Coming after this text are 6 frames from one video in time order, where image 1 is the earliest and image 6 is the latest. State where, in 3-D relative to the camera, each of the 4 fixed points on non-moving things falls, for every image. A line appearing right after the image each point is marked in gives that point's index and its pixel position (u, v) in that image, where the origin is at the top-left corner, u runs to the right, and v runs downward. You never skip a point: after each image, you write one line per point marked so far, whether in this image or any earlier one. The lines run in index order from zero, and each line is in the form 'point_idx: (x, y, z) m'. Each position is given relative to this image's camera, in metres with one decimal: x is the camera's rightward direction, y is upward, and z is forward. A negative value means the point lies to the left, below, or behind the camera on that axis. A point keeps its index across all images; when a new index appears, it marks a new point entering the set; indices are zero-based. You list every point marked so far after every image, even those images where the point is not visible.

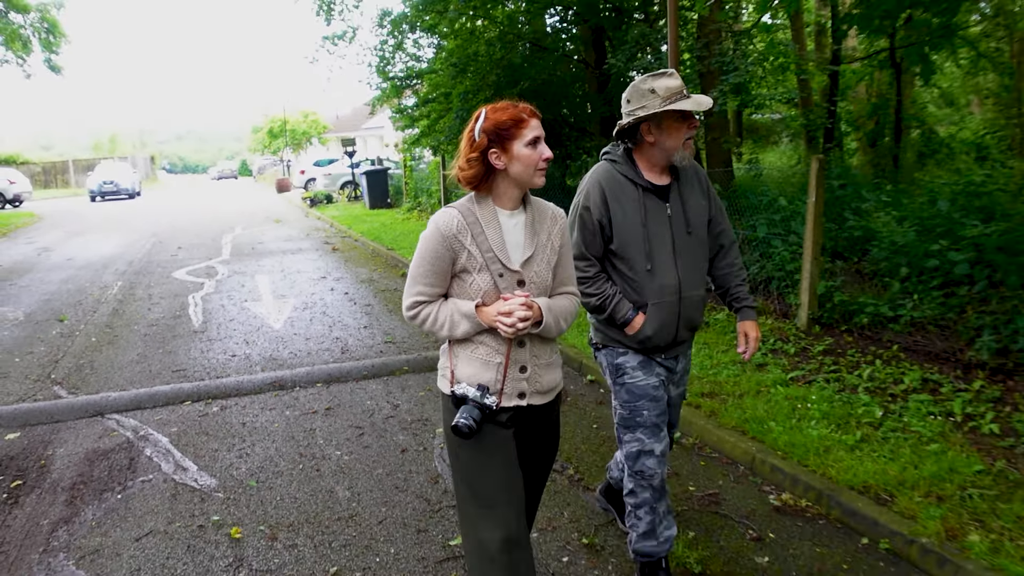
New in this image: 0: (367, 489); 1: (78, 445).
0: (-0.5, -0.8, +3.4) m
1: (-2.0, -0.7, +4.0) m
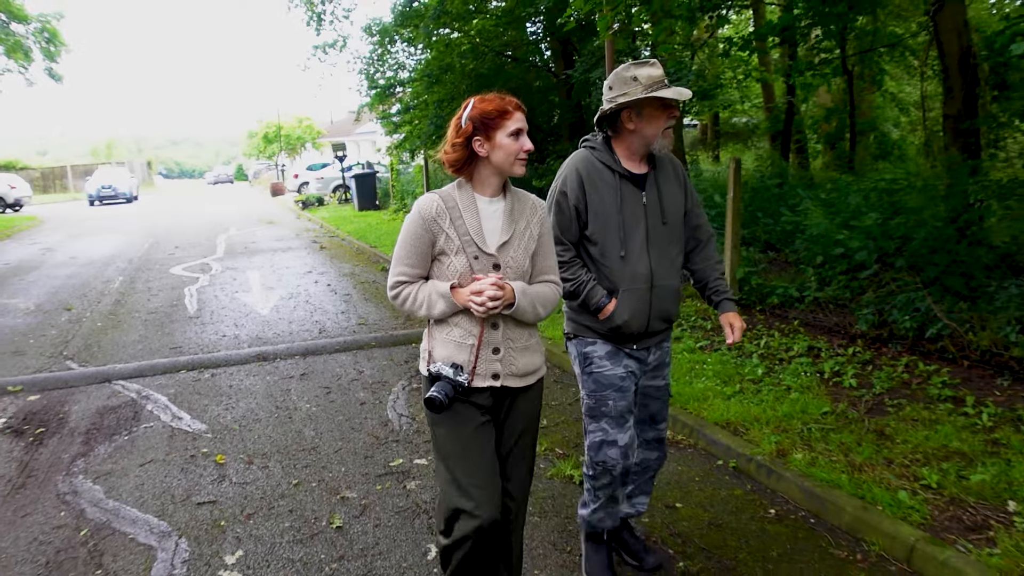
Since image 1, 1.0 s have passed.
0: (-0.8, -0.7, +4.1) m
1: (-2.3, -0.6, +4.8) m
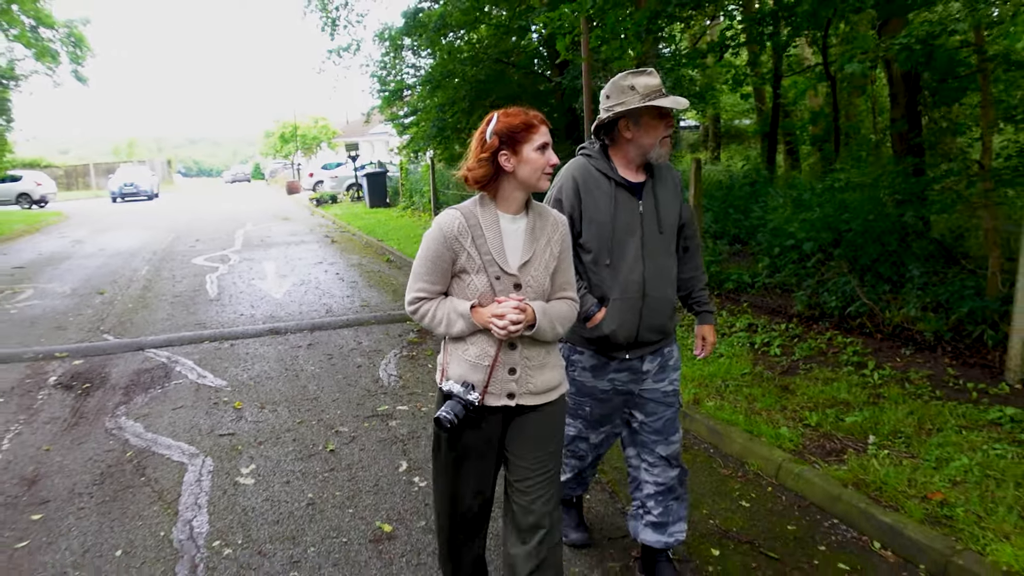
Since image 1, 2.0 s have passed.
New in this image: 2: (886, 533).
0: (-1.0, -0.5, +4.9) m
1: (-2.4, -0.5, +5.6) m
2: (+1.2, -0.8, +2.9) m
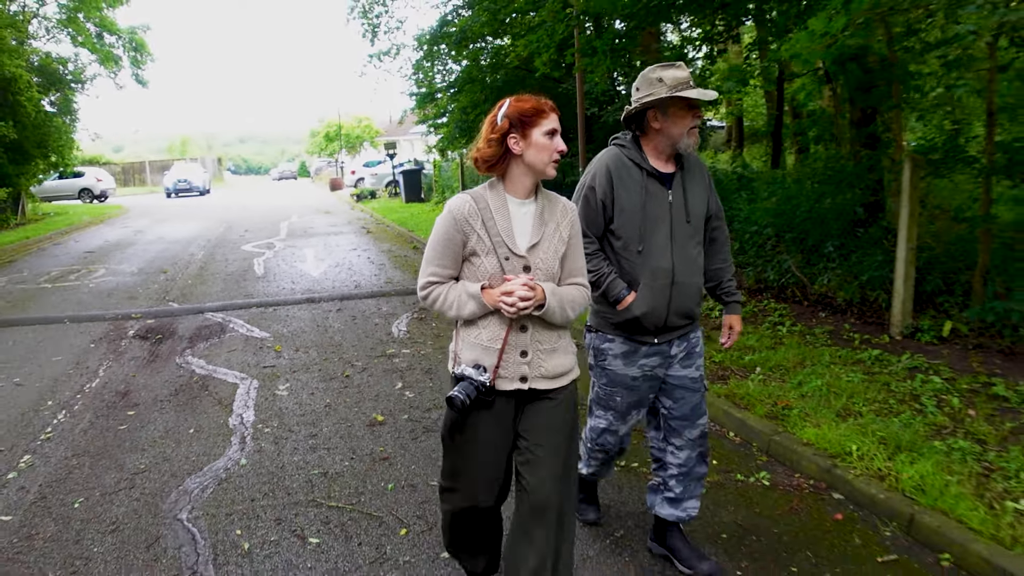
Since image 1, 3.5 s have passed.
0: (-1.1, -0.3, +6.1) m
1: (-2.5, -0.3, +6.8) m
2: (+1.0, -0.6, +4.0) m
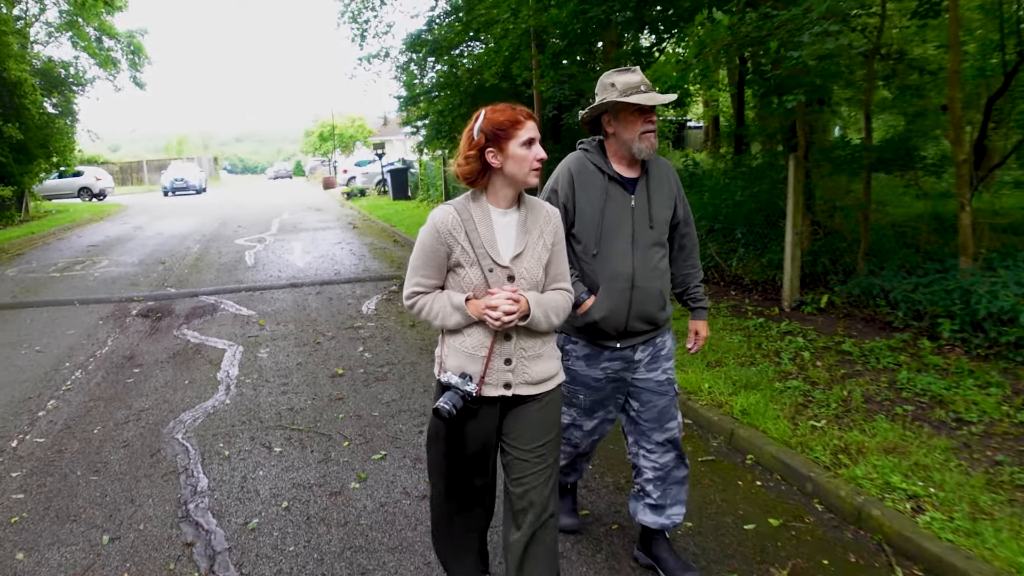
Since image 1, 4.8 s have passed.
0: (-1.5, -0.2, +7.0) m
1: (-2.9, -0.1, +7.7) m
2: (+0.7, -0.5, +4.9) m
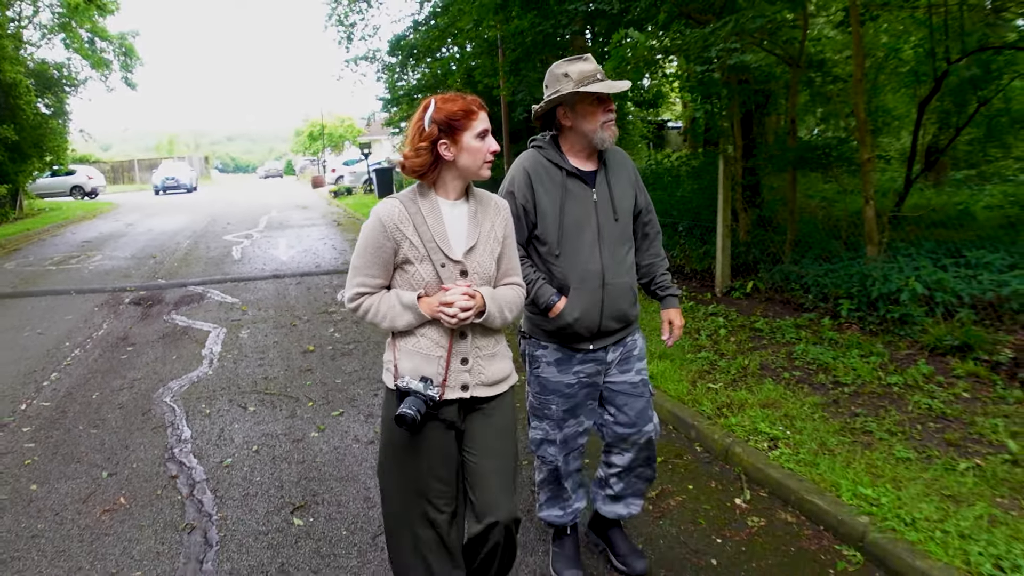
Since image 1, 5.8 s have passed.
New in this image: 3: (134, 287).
0: (-1.8, -0.1, +7.6) m
1: (-3.2, 0.0, +8.4) m
2: (+0.3, -0.4, +5.6) m
3: (-3.8, 0.0, +8.9) m
